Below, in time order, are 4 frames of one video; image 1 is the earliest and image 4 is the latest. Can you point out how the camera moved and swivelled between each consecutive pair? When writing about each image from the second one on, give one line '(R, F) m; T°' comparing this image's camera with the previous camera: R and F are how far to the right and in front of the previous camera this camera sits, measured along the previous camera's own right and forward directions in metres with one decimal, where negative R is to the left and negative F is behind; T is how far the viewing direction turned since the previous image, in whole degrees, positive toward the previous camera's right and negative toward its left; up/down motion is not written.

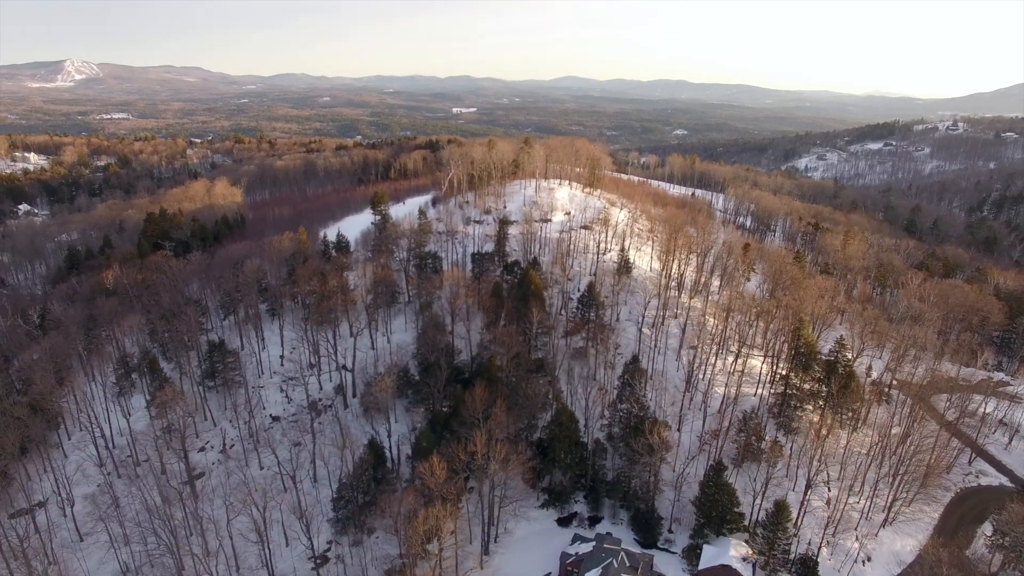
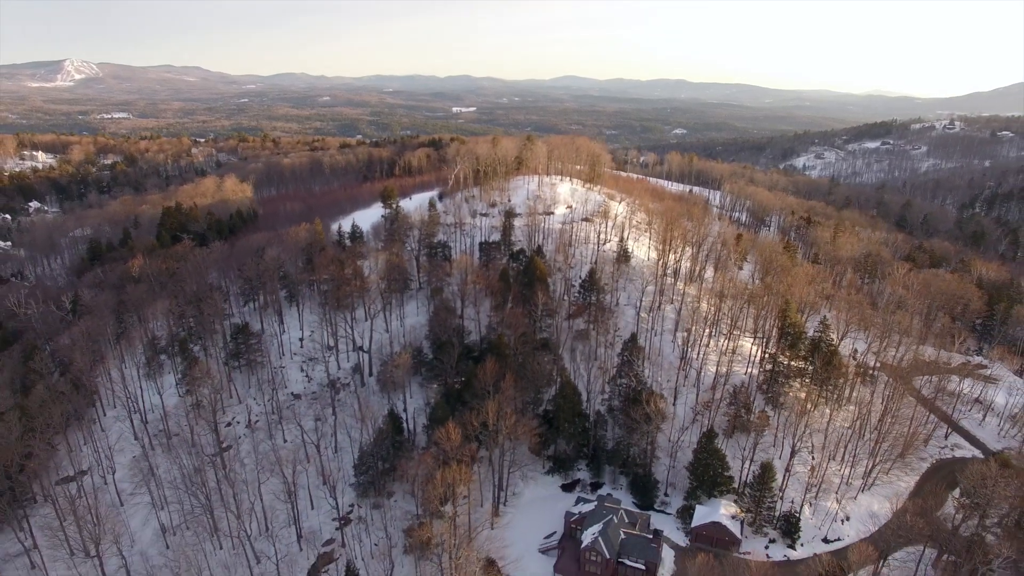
(-0.3, -2.3) m; 0°
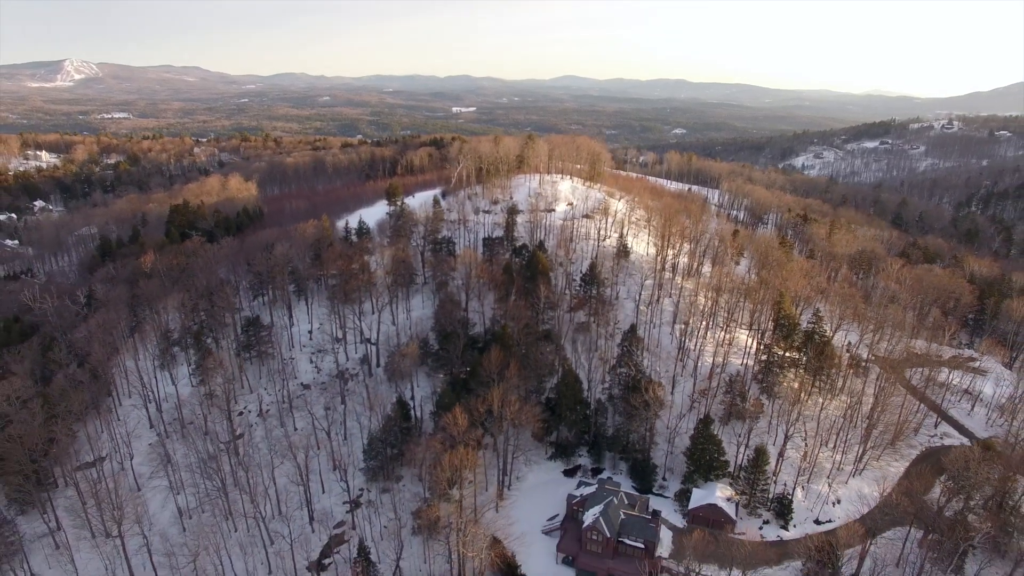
(-0.2, -1.1) m; 0°
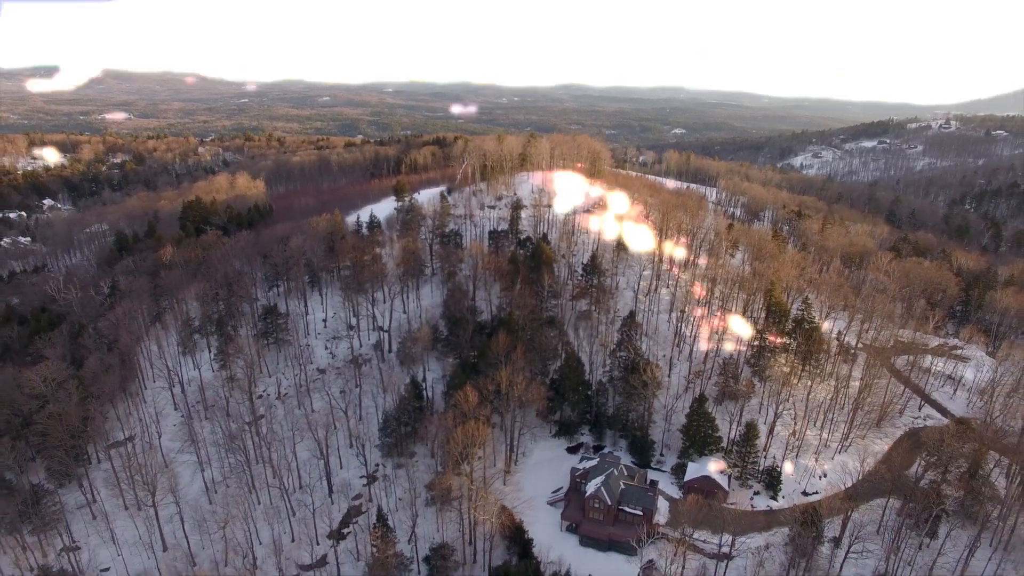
(-0.3, -2.0) m; 0°
